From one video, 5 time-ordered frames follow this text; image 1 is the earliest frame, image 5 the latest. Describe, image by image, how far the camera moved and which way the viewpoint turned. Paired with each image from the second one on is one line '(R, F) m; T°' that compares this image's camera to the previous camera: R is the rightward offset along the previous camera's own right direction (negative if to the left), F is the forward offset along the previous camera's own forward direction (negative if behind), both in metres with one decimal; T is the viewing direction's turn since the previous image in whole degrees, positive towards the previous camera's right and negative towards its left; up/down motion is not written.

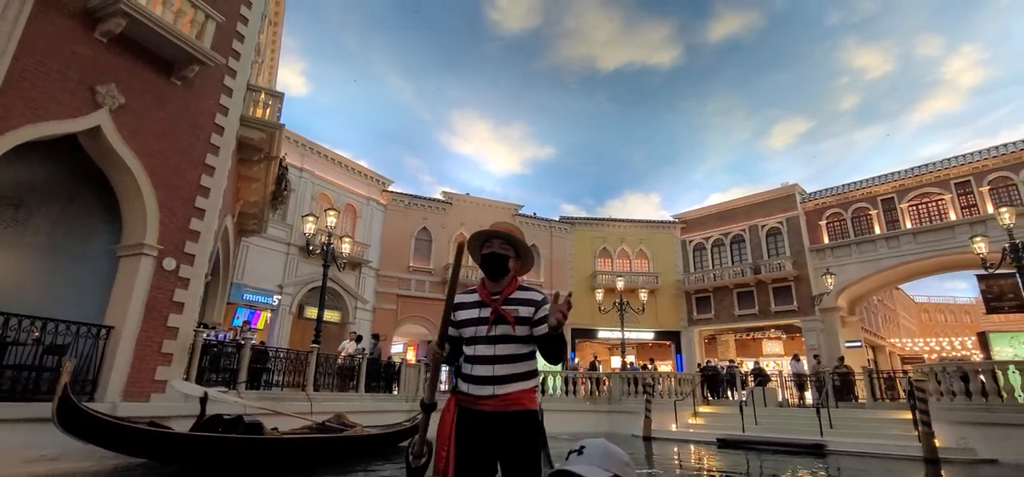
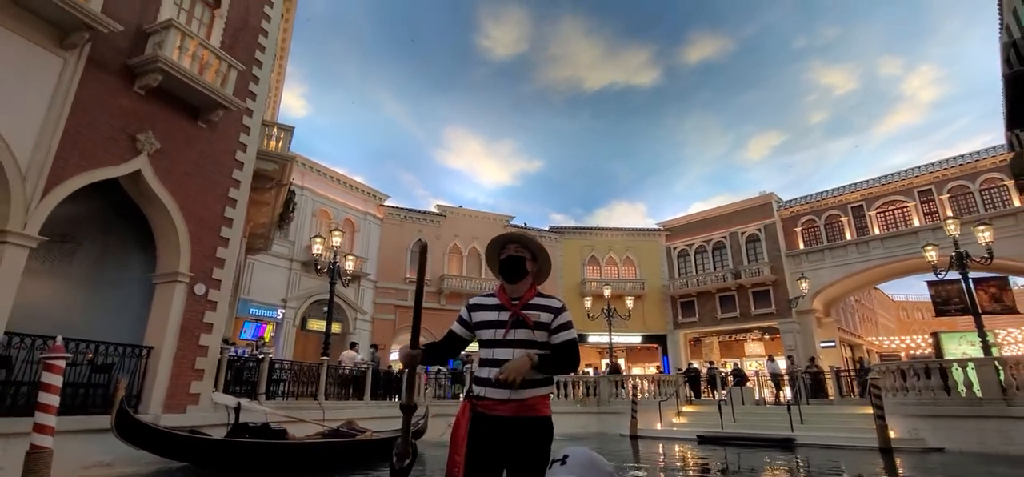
(0.0, -0.9) m; +1°
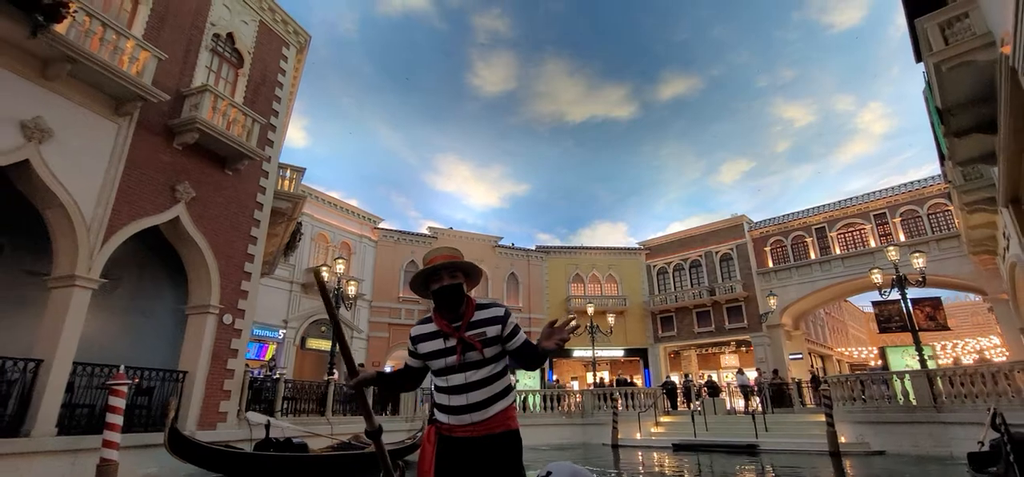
(-0.1, -1.1) m; +2°
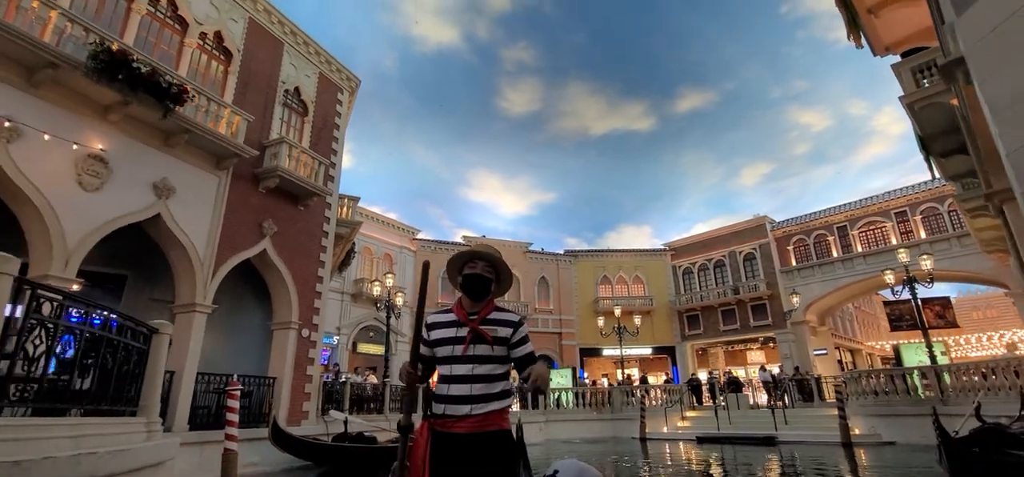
(-0.1, -1.3) m; -3°
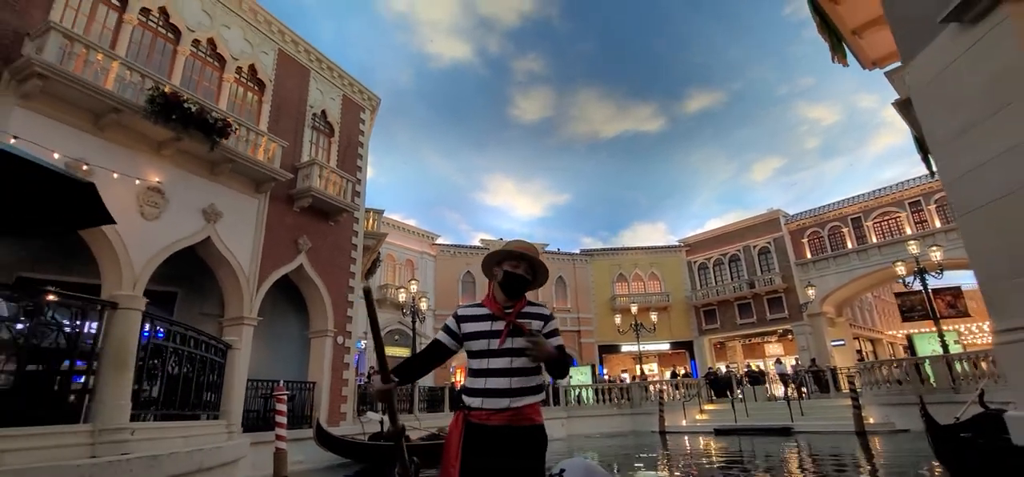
(0.0, -0.6) m; -2°
